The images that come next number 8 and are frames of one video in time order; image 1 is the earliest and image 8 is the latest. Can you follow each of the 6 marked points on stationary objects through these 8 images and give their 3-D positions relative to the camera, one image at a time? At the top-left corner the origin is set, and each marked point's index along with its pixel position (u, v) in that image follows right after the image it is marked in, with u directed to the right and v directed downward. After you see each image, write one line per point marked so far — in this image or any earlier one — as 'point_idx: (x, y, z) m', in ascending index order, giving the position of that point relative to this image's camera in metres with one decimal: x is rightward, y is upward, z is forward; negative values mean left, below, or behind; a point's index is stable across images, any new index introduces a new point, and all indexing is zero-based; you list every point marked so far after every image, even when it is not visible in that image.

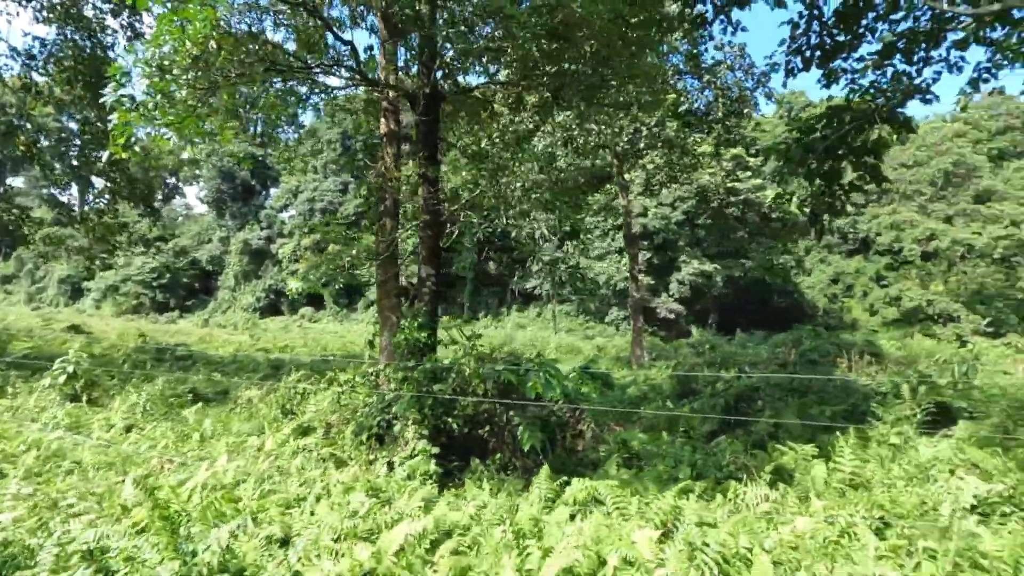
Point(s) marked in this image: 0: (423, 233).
0: (-1.1, +0.7, +6.5) m
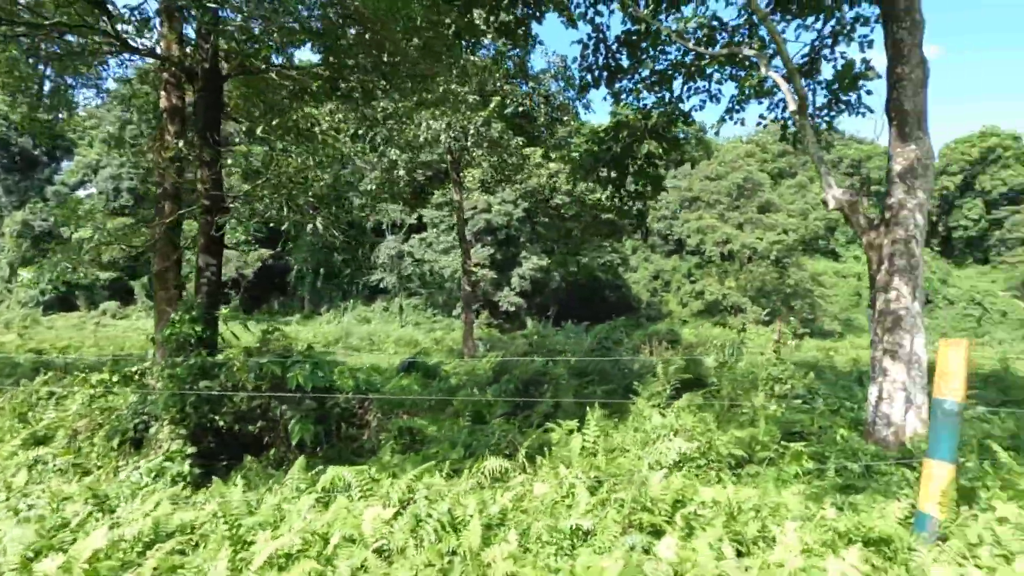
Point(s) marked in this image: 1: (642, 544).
0: (-3.4, +0.8, +6.0) m
1: (+0.6, -1.3, +2.7) m
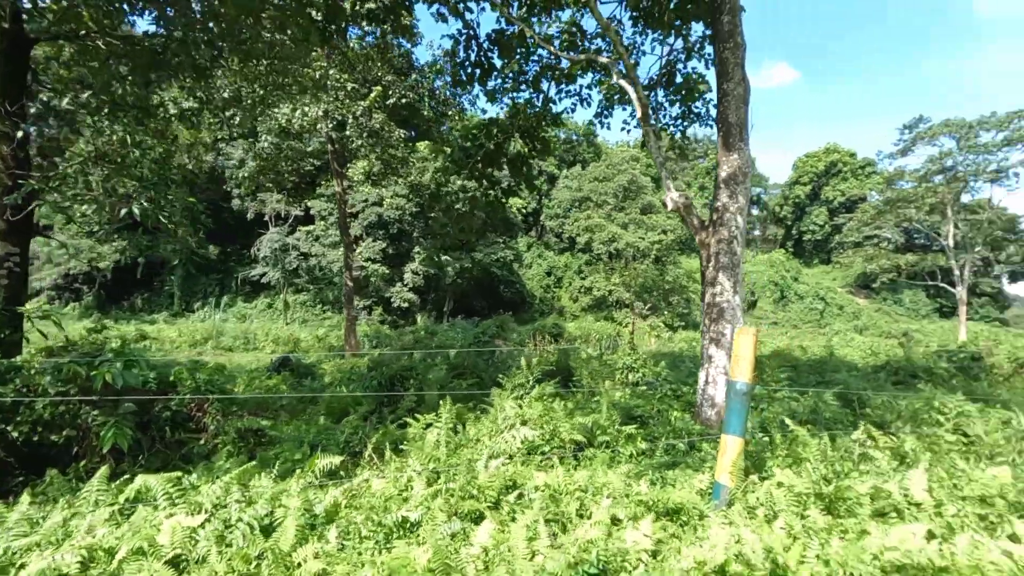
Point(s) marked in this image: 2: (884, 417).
0: (-4.9, +0.8, +5.2) m
1: (-0.3, -1.2, +2.7) m
2: (+3.6, -1.3, +5.2) m
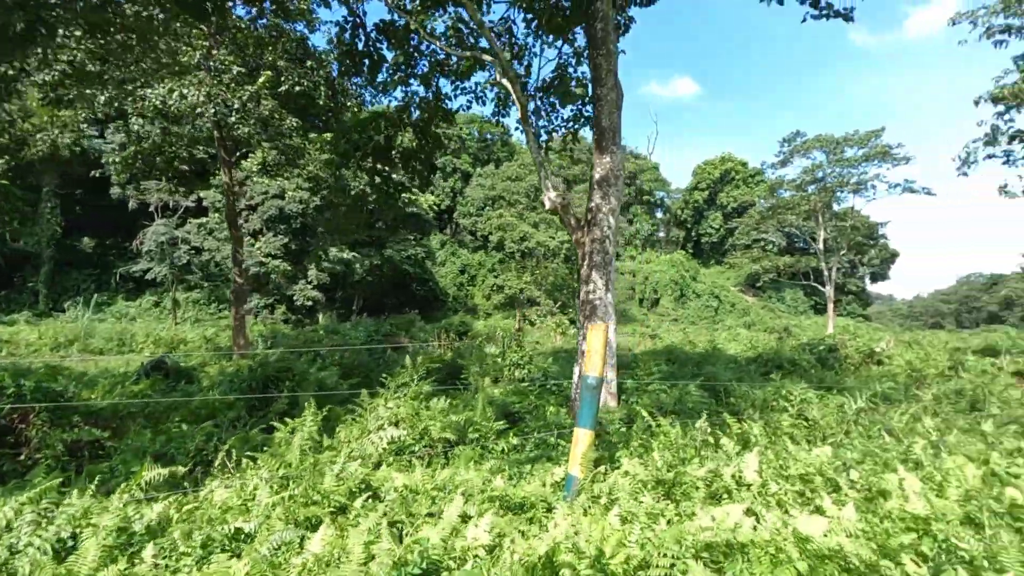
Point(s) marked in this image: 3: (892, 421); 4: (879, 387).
0: (-6.0, +0.9, +4.4) m
1: (-1.0, -1.2, +2.6) m
2: (+2.4, -1.3, +5.7) m
3: (+3.9, -1.4, +5.6) m
4: (+5.4, -1.4, +7.8) m
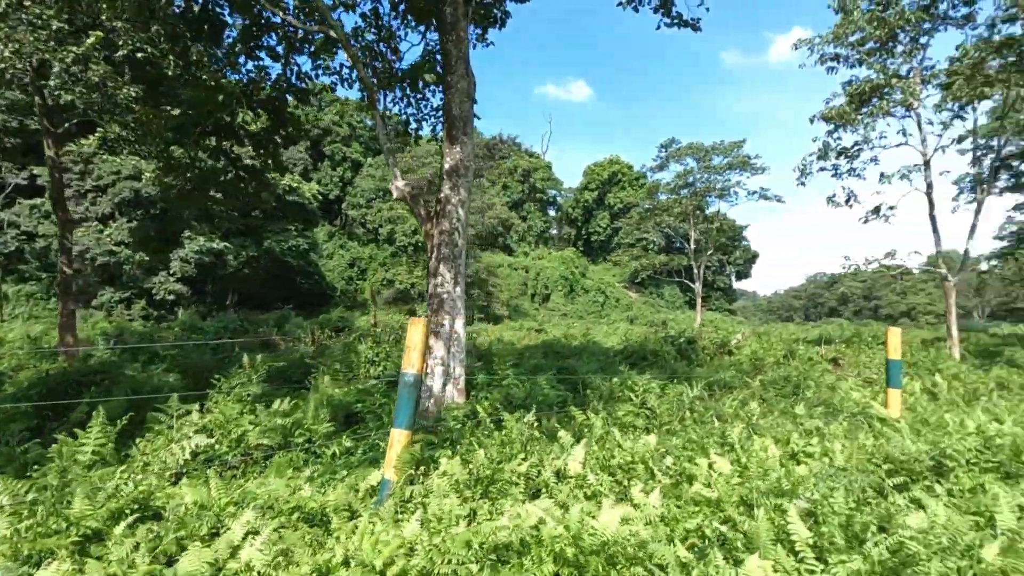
0: (-7.2, +1.0, +2.9) m
1: (-2.0, -1.2, +2.1) m
2: (+0.8, -1.2, +5.8) m
3: (+2.3, -1.3, +6.0) m
4: (+3.3, -1.4, +8.5) m
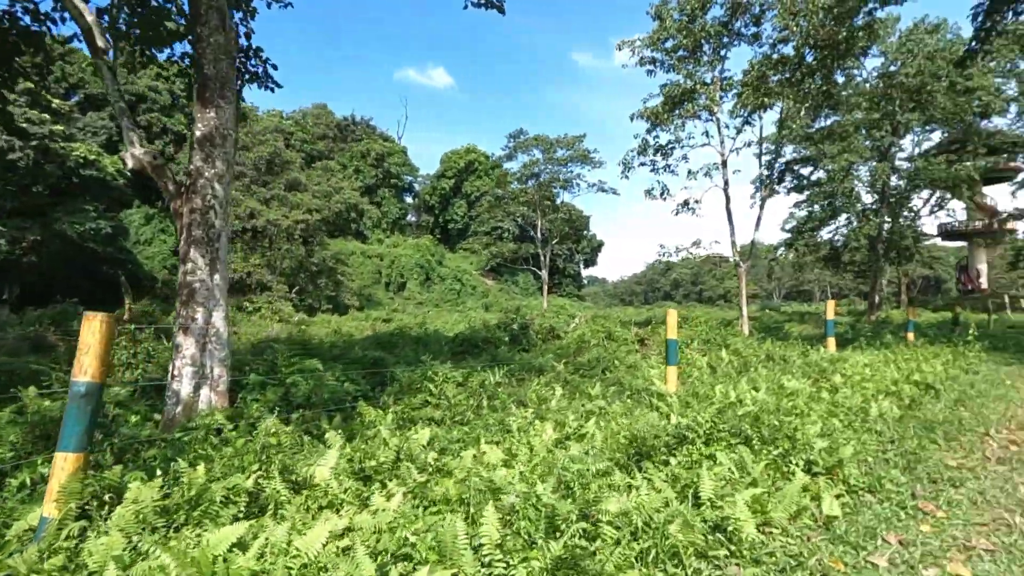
0: (-8.3, +0.9, +0.6) m
1: (-3.1, -1.1, +1.2) m
2: (-1.3, -1.1, +5.5) m
3: (+0.1, -1.2, +6.0) m
4: (+0.5, -1.2, +8.7) m
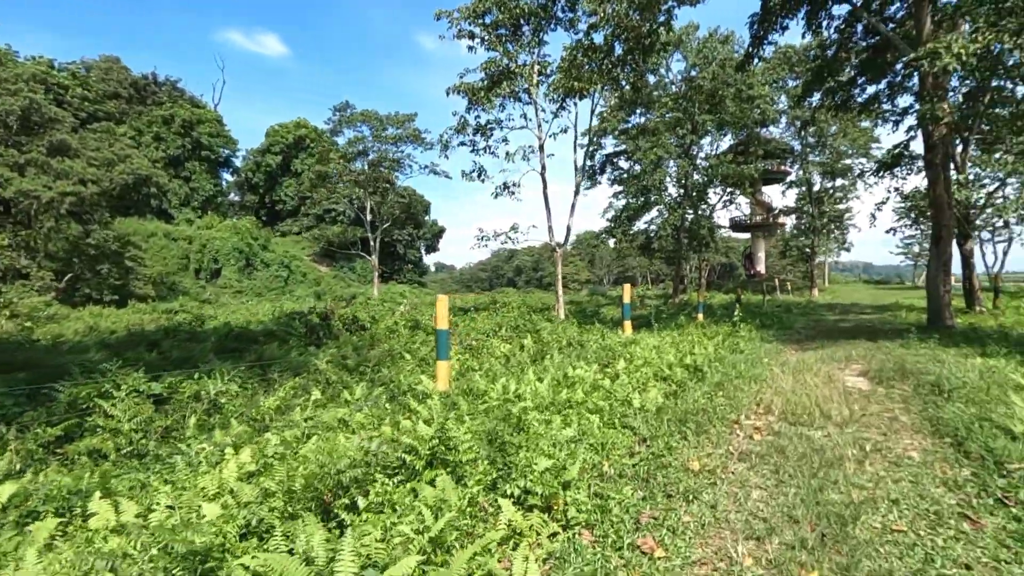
0: (-8.9, +0.9, -2.8) m
1: (-4.1, -1.1, -0.8) m
2: (-3.5, -0.9, +3.9) m
3: (-2.3, -1.0, +4.8) m
4: (-2.7, -0.9, +7.4) m
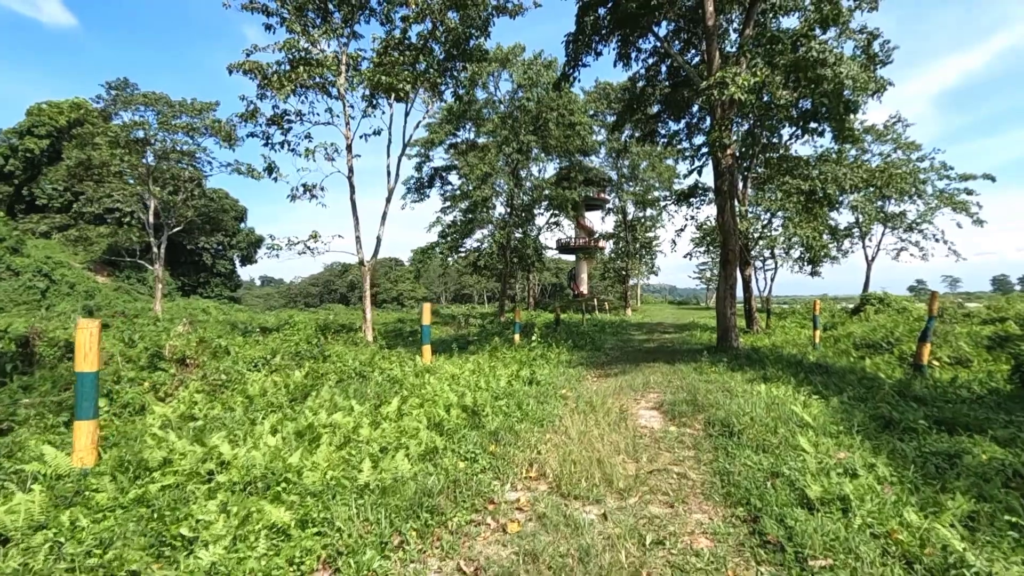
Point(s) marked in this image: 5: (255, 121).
0: (-8.2, +1.2, -6.6) m
1: (-4.2, -1.0, -3.3) m
2: (-5.0, -1.0, +1.3) m
3: (-4.1, -1.1, +2.5) m
4: (-5.3, -1.1, +4.9) m
5: (-6.1, +4.0, +12.8) m
